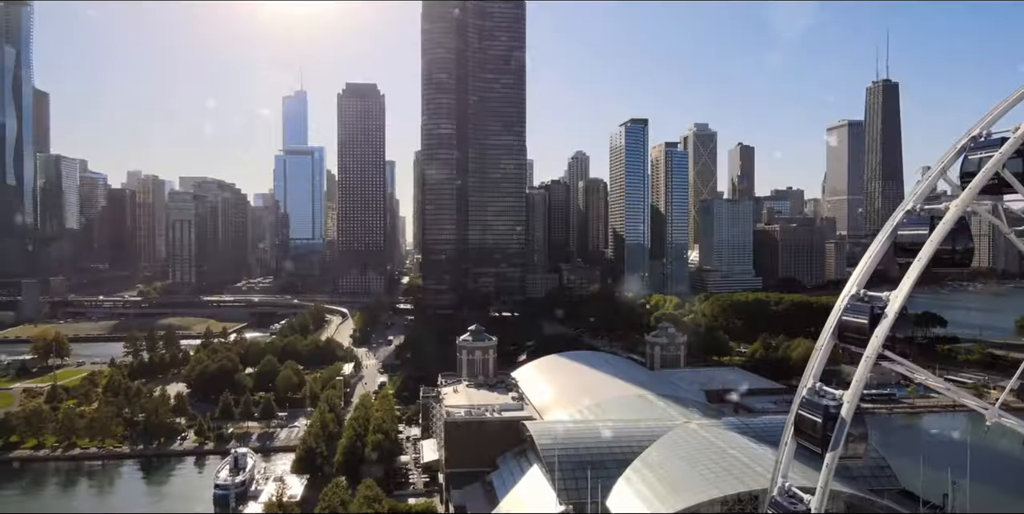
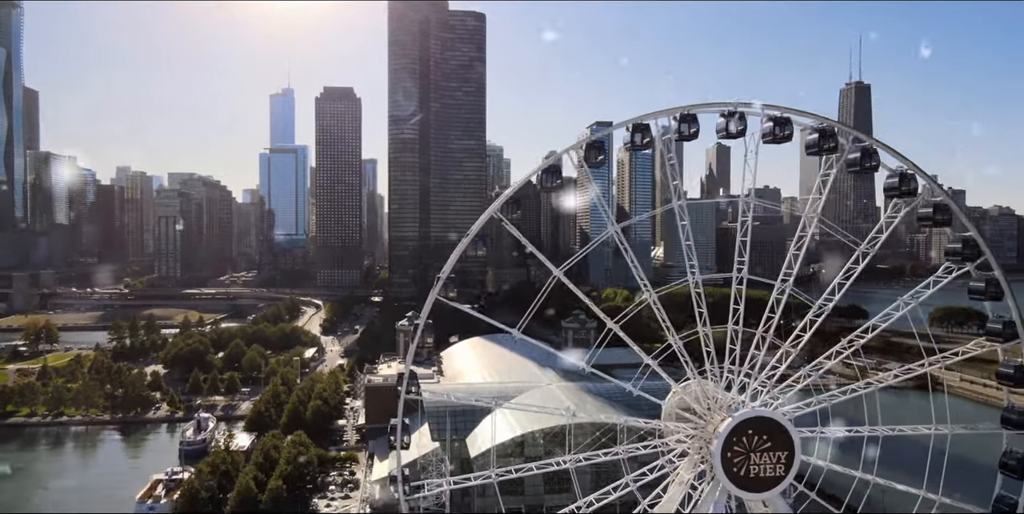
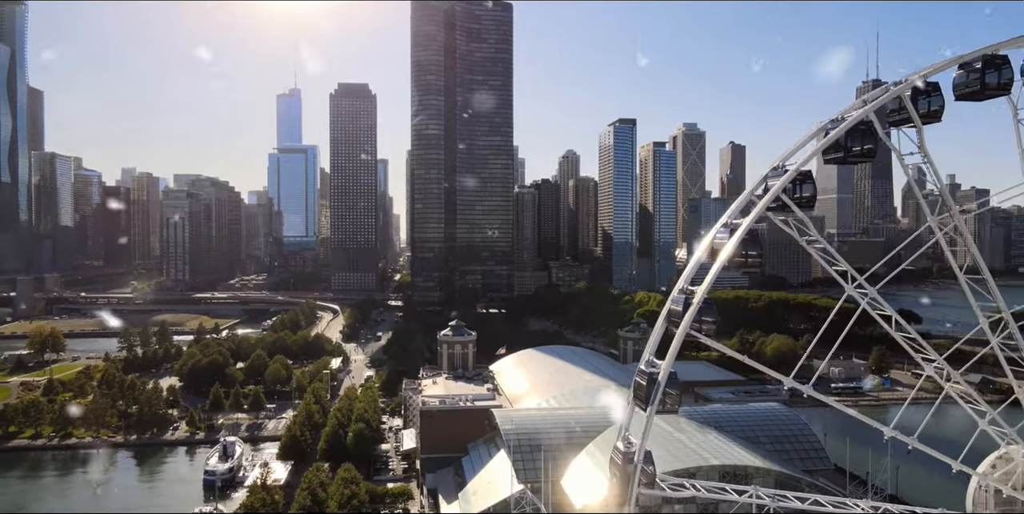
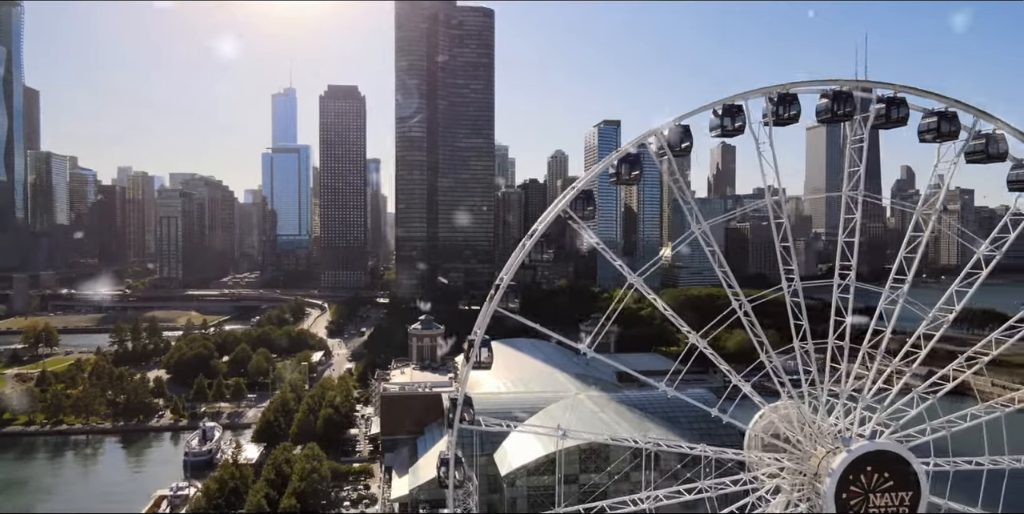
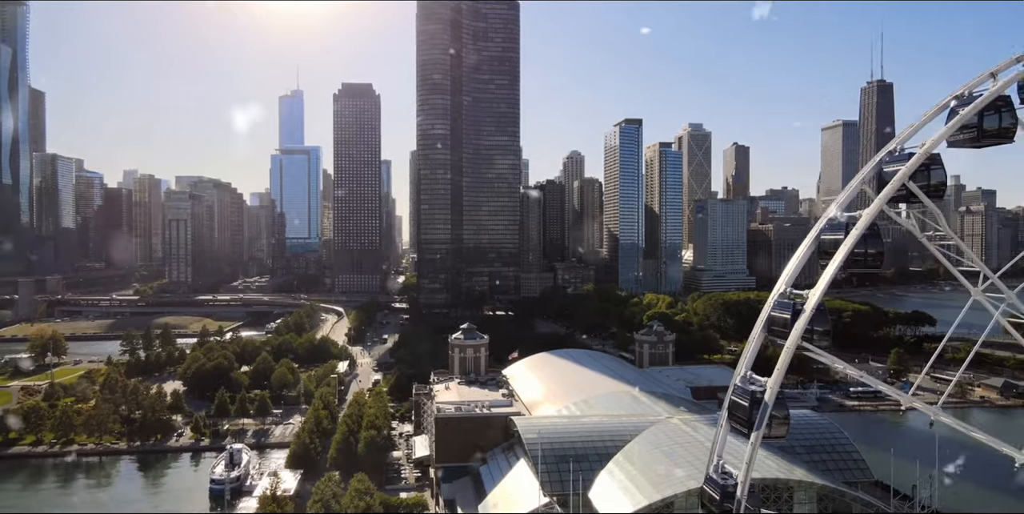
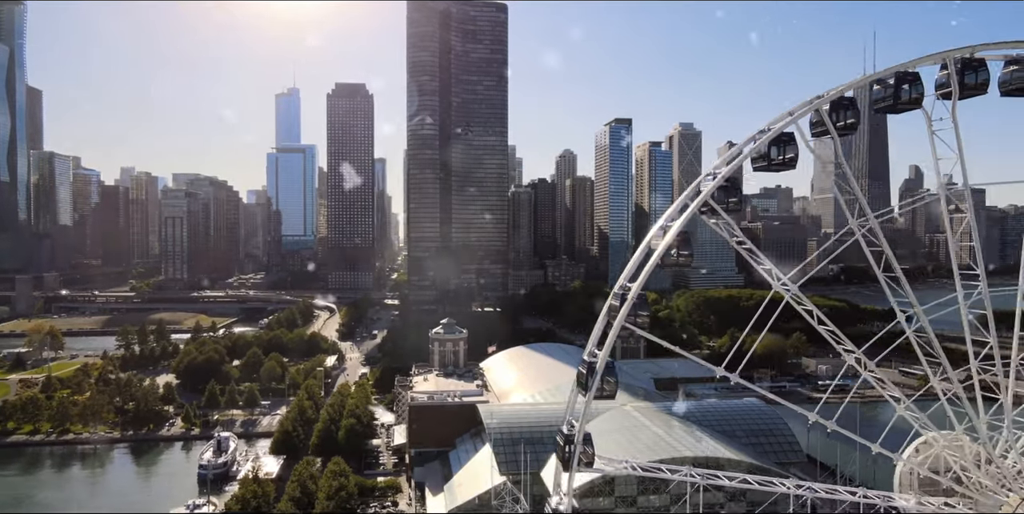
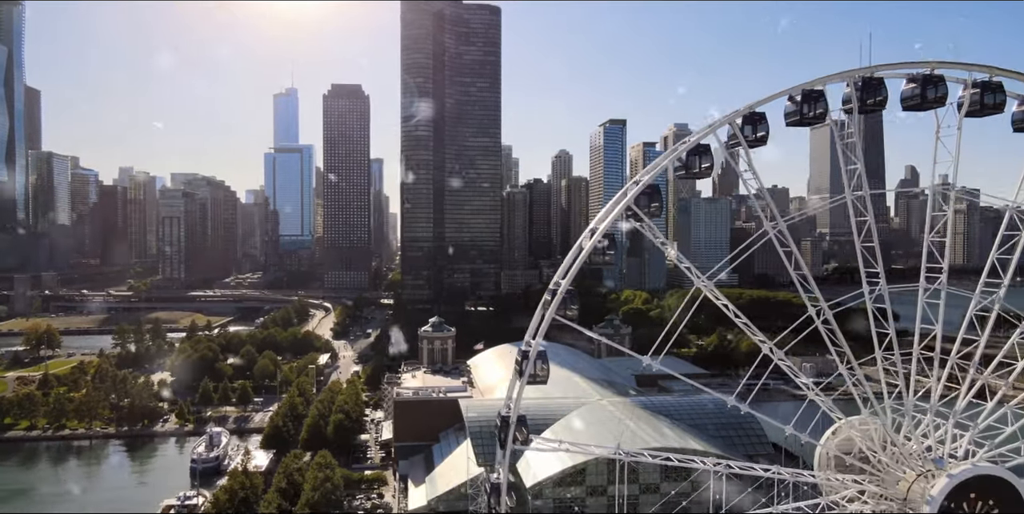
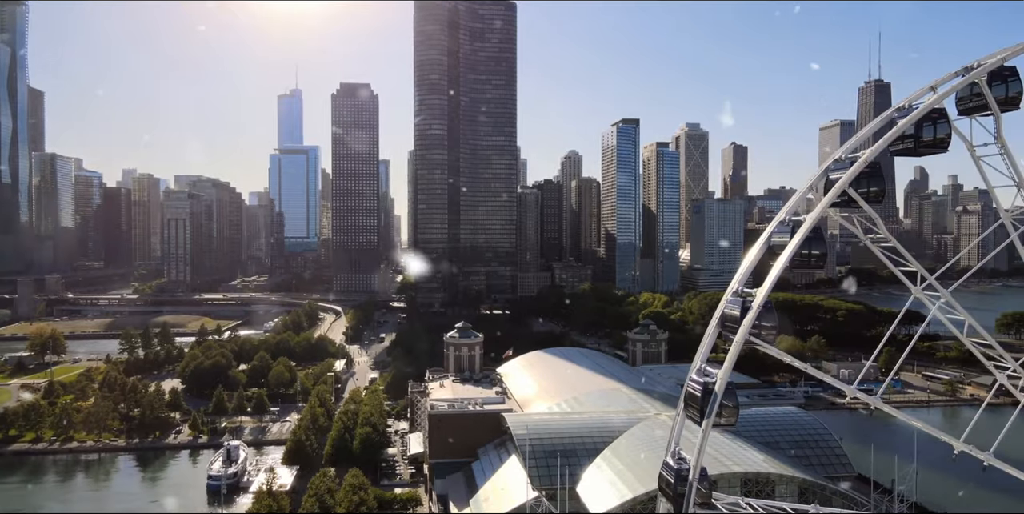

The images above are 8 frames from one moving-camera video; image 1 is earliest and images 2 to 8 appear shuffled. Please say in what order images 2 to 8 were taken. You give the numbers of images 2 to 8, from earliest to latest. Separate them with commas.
5, 8, 3, 6, 7, 4, 2
